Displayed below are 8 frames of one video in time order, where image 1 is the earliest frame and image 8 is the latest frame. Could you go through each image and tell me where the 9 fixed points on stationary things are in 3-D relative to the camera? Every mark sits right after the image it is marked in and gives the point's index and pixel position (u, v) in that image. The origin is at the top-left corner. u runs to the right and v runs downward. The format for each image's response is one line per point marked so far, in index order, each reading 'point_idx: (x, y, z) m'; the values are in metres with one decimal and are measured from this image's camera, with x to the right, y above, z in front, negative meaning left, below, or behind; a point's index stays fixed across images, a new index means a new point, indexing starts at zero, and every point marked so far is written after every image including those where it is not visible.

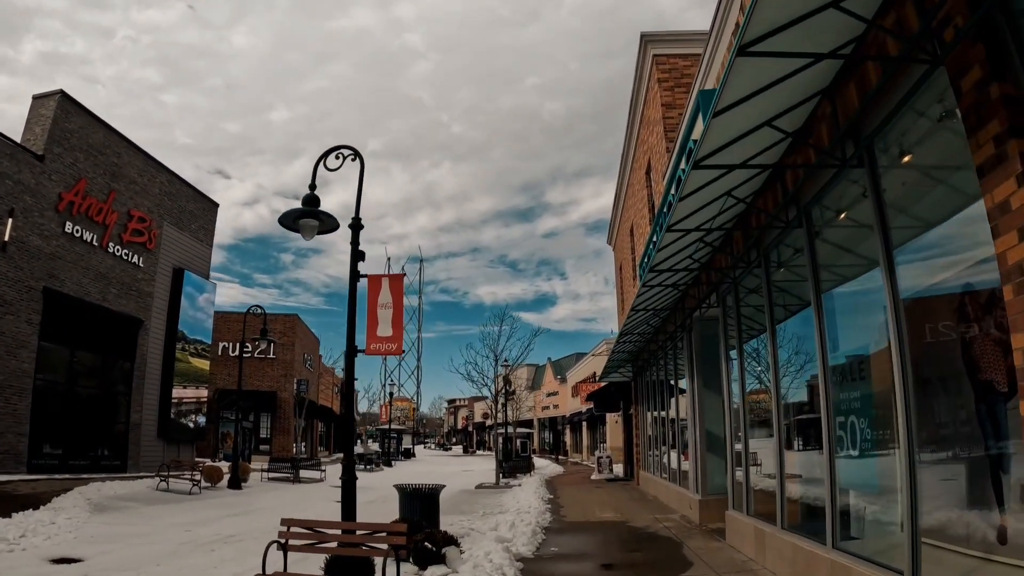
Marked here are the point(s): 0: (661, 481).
0: (+3.7, -4.8, +16.8) m
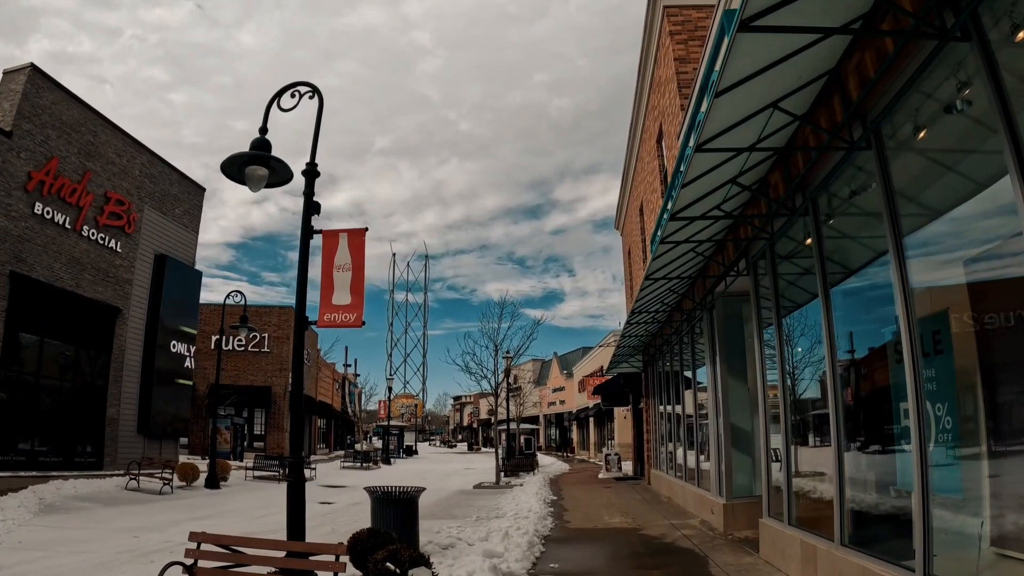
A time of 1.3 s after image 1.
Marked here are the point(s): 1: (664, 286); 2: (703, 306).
0: (+3.7, -4.3, +15.2) m
1: (+2.6, 0.0, +11.4) m
2: (+3.2, -0.3, +11.5) m
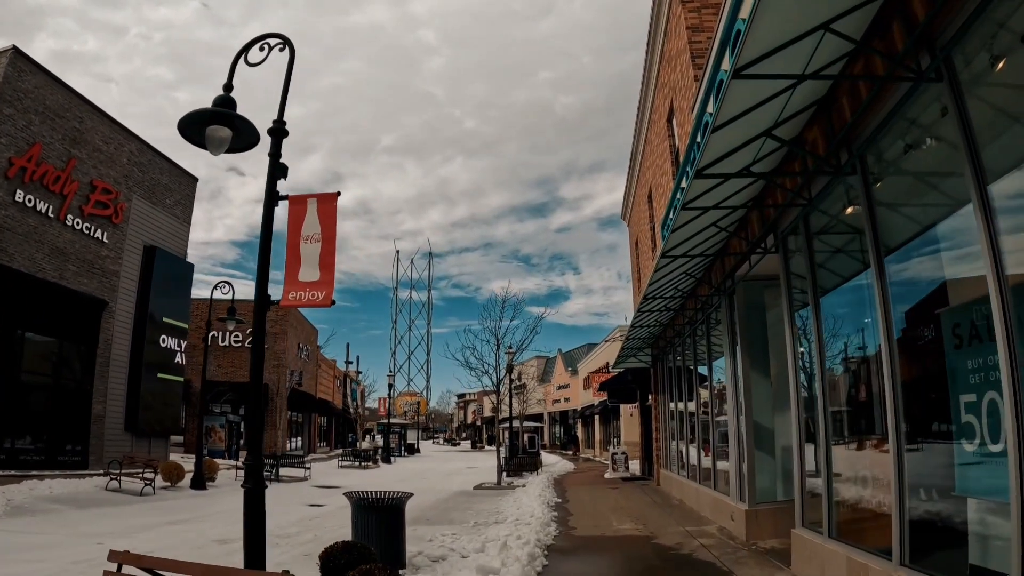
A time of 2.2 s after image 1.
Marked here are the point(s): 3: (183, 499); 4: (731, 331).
0: (+3.7, -4.1, +14.2) m
1: (+2.6, +0.3, +10.4) m
2: (+3.2, 0.0, +10.5) m
3: (-7.6, -4.9, +15.6) m
4: (+3.4, -0.6, +10.4) m
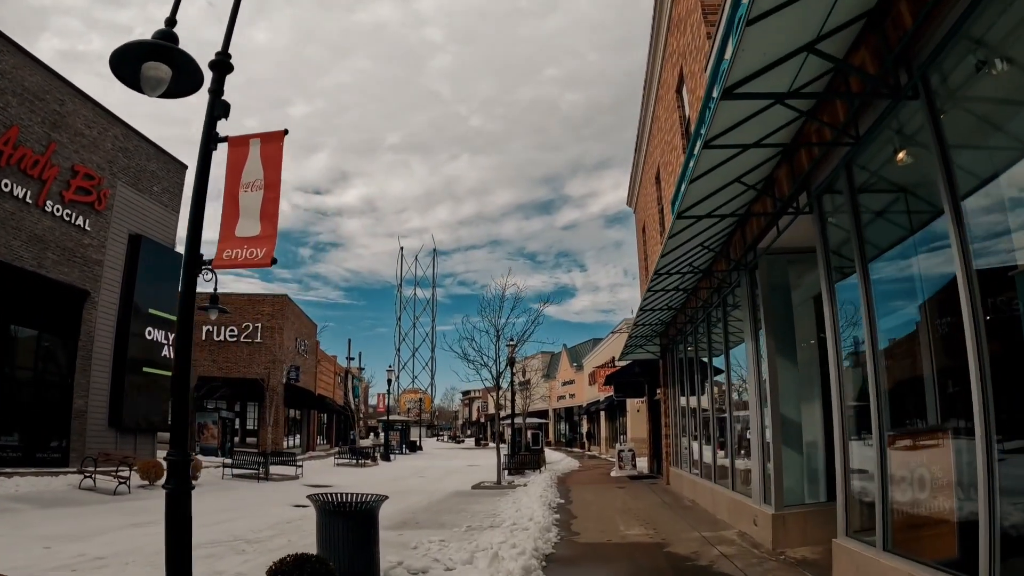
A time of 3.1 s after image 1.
0: (+3.7, -3.7, +13.0) m
1: (+2.5, +0.6, +9.3) m
2: (+3.2, +0.3, +9.4) m
3: (-7.6, -4.6, +14.5) m
4: (+3.3, -0.3, +9.2) m
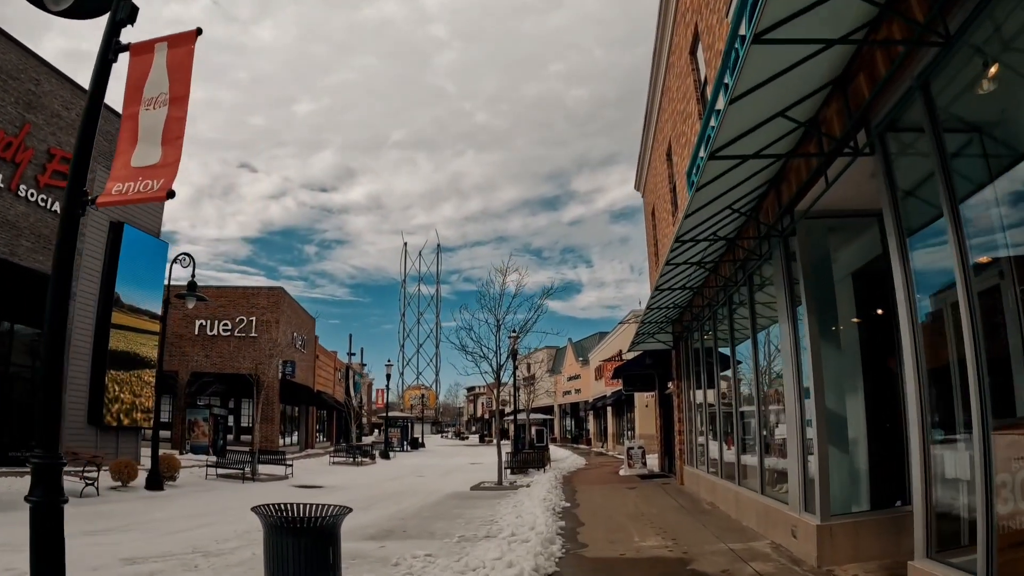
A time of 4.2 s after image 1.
0: (+3.7, -3.4, +11.8) m
1: (+2.4, +0.9, +8.0) m
2: (+3.1, +0.6, +8.1) m
3: (-7.6, -4.3, +13.4) m
4: (+3.3, 0.0, +7.9) m
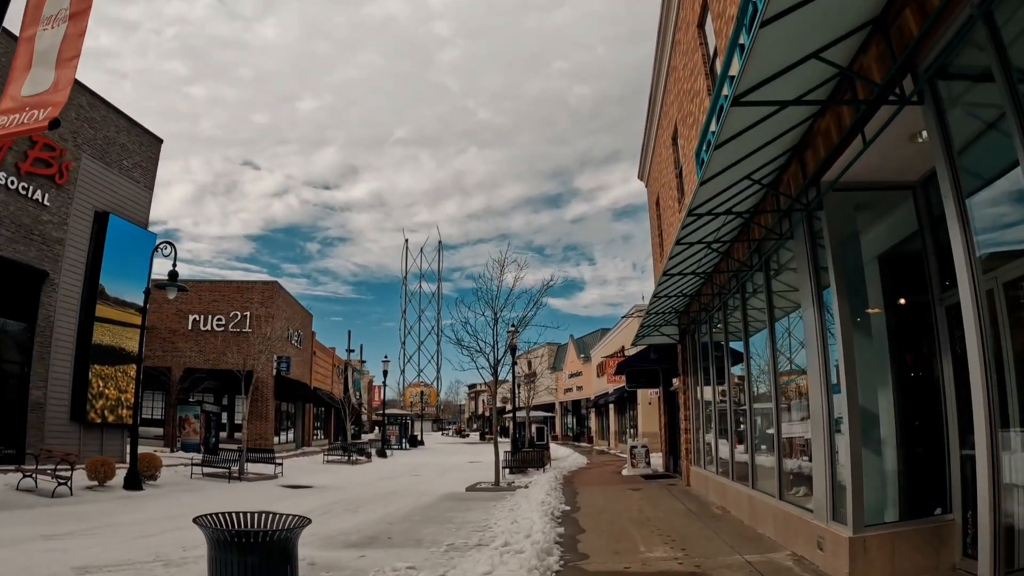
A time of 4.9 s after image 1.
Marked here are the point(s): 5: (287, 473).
0: (+3.6, -3.2, +11.0) m
1: (+2.4, +1.1, +7.2) m
2: (+3.0, +0.8, +7.3) m
3: (-7.6, -4.1, +12.6) m
4: (+3.2, +0.2, +7.1) m
5: (-6.6, -5.4, +20.0) m
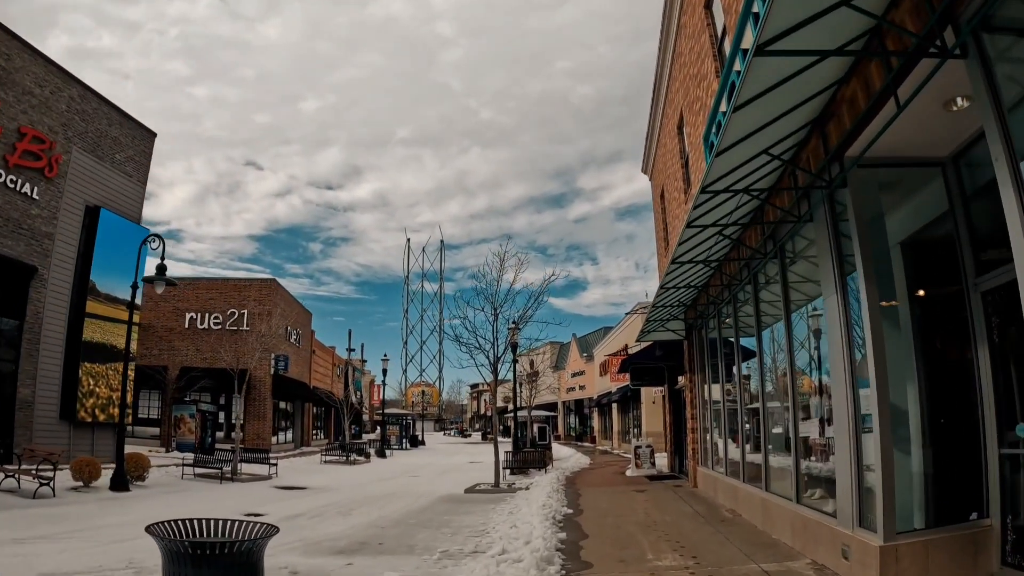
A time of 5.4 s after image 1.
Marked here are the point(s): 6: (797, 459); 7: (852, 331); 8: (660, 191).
0: (+3.6, -3.1, +10.4) m
1: (+2.3, +1.2, +6.7) m
2: (+3.0, +0.9, +6.7) m
3: (-7.6, -3.9, +12.1) m
4: (+3.2, +0.3, +6.6) m
5: (-6.6, -5.3, +19.5) m
6: (+3.4, -2.0, +8.1) m
7: (+3.2, -0.4, +6.3) m
8: (+4.1, +2.7, +18.8) m
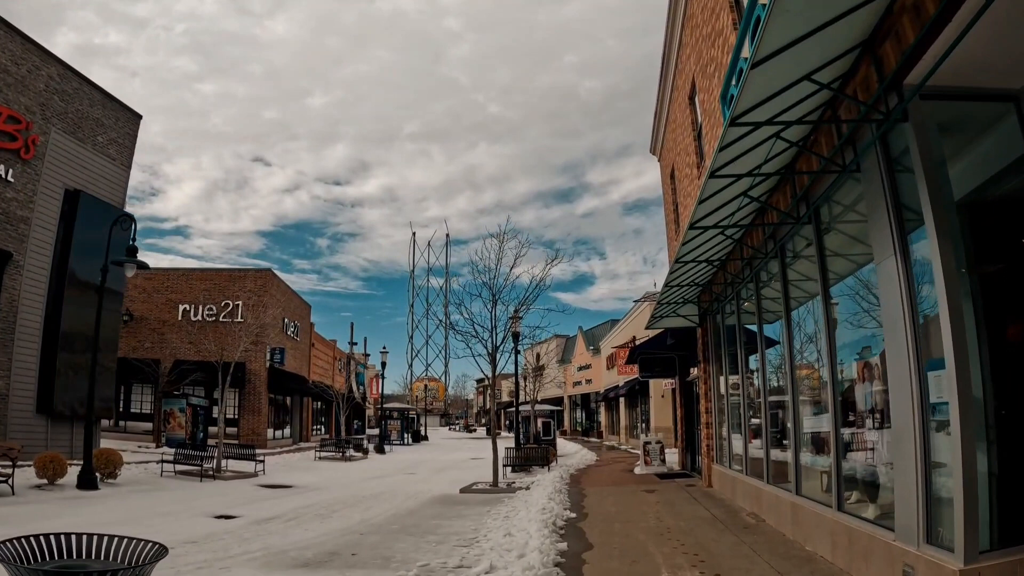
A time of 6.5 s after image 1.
0: (+3.5, -2.8, +9.3) m
1: (+2.2, +1.5, +5.5) m
2: (+2.9, +1.2, +5.6) m
3: (-7.7, -3.6, +11.1) m
4: (+3.1, +0.6, +5.4) m
5: (-6.6, -5.0, +18.5) m
6: (+3.3, -1.7, +7.0) m
7: (+3.0, -0.1, +5.2) m
8: (+4.2, +3.1, +17.7) m
